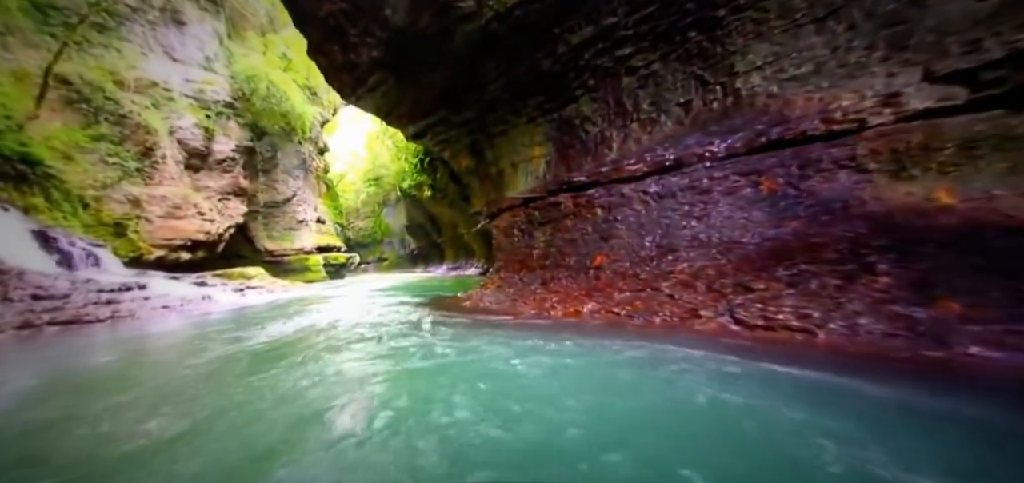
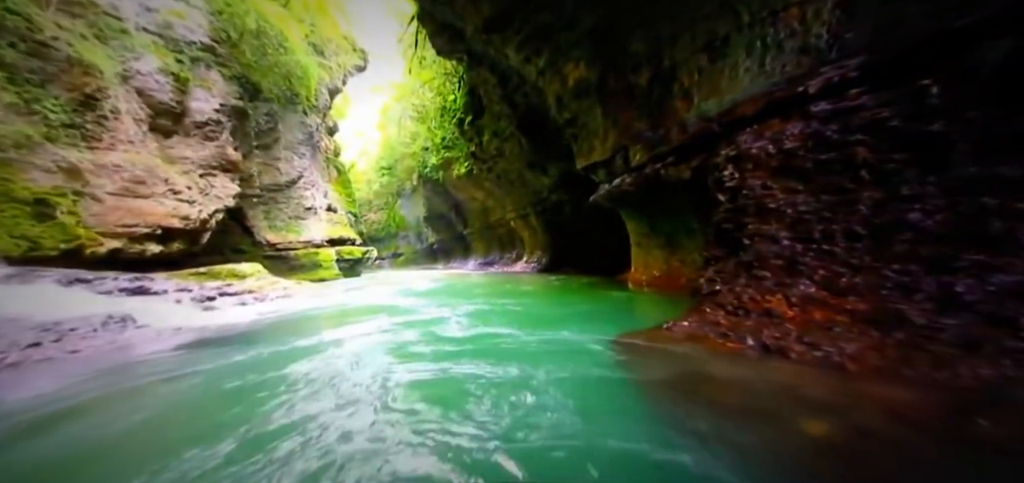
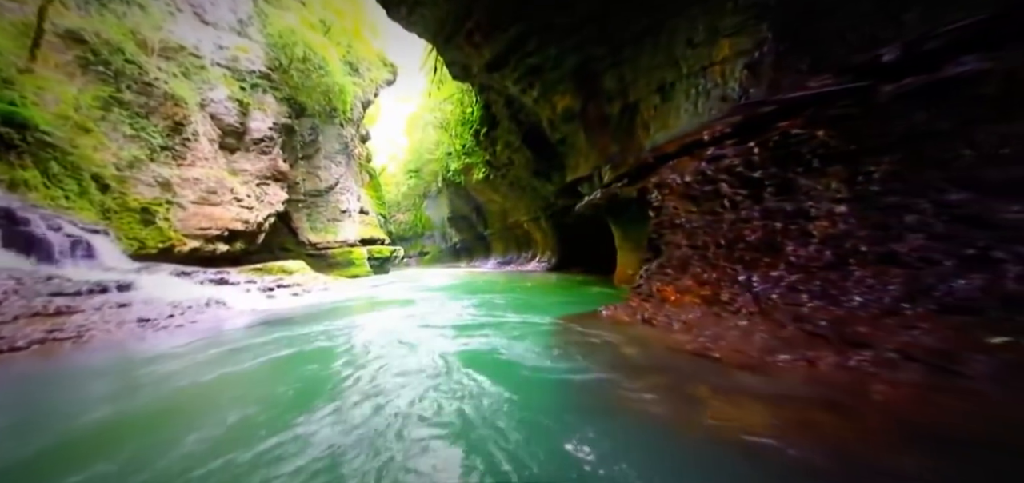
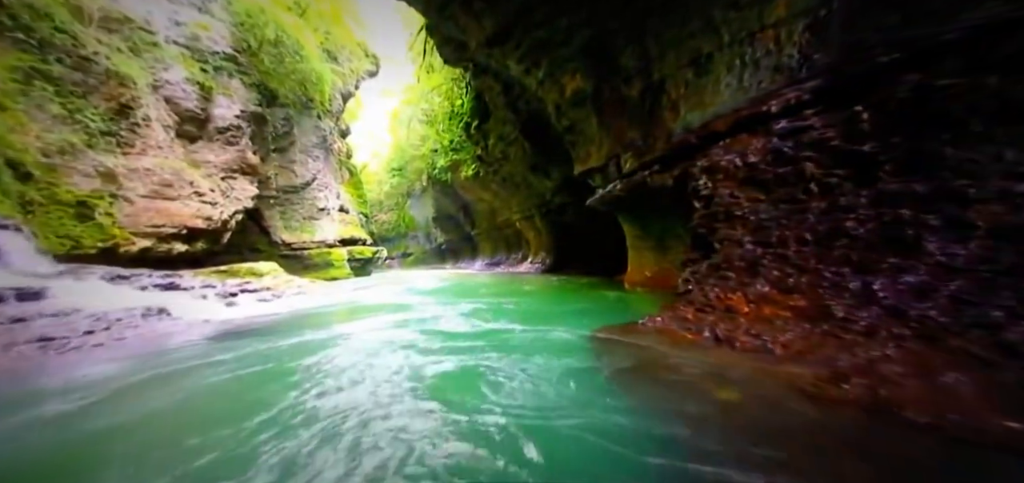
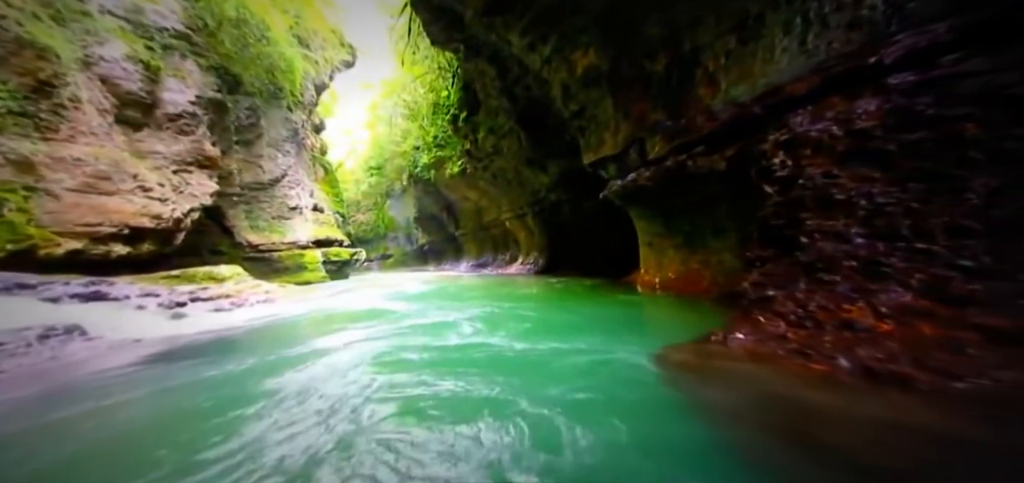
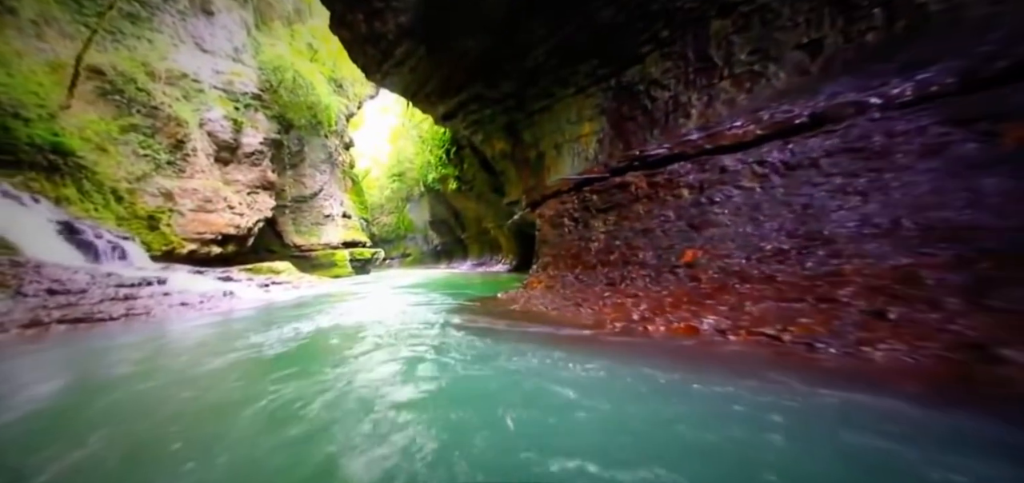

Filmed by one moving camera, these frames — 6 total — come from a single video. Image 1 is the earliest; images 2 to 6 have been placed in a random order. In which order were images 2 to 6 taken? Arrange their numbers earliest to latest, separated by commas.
6, 3, 4, 2, 5
